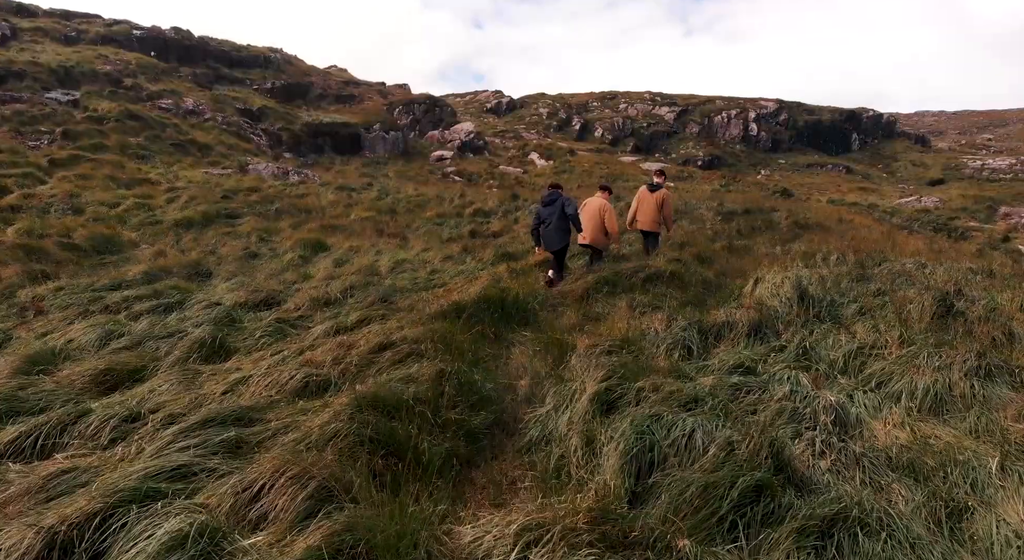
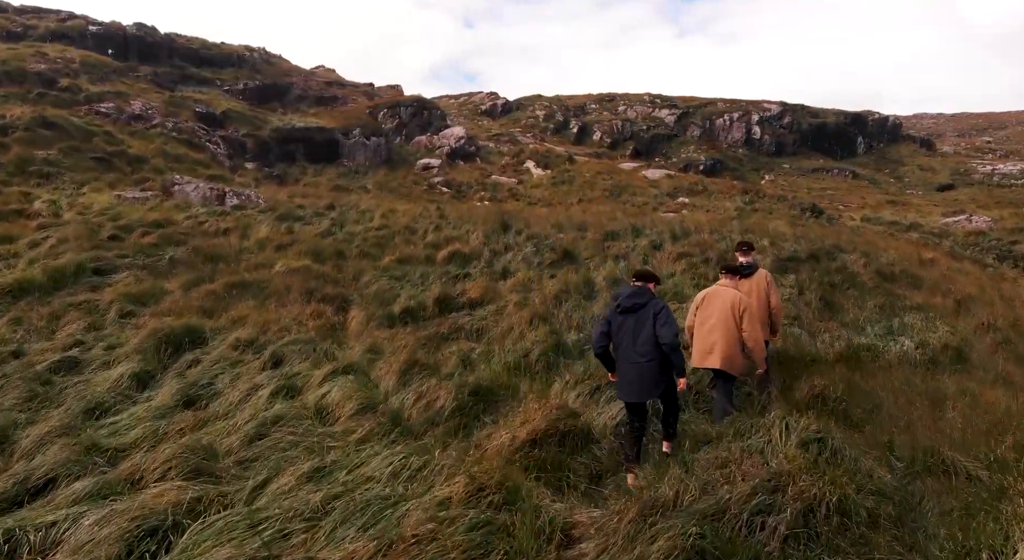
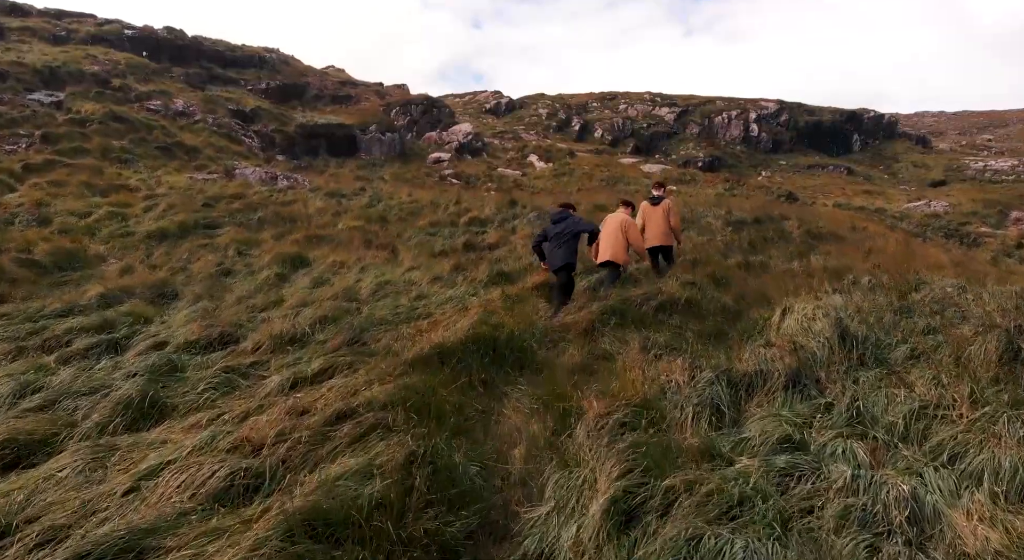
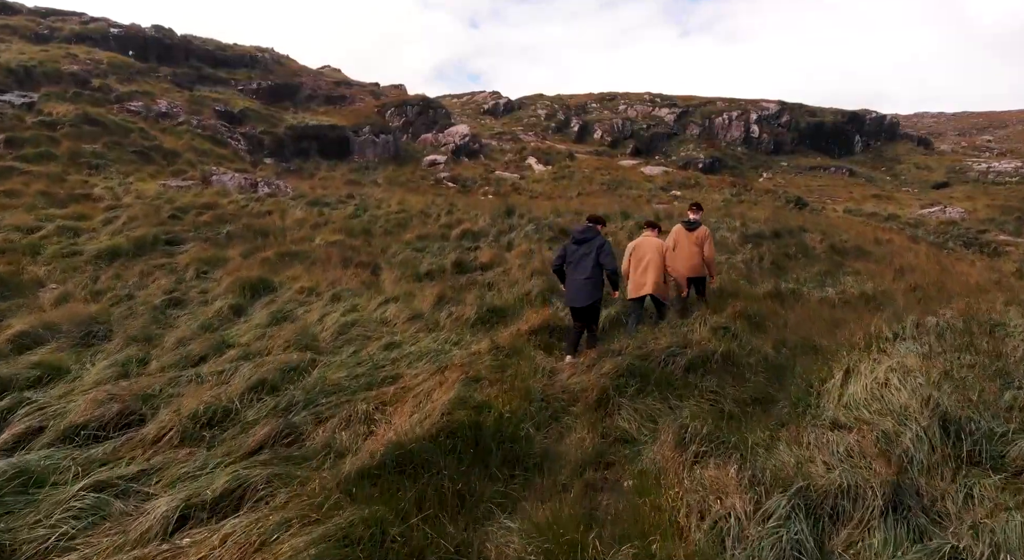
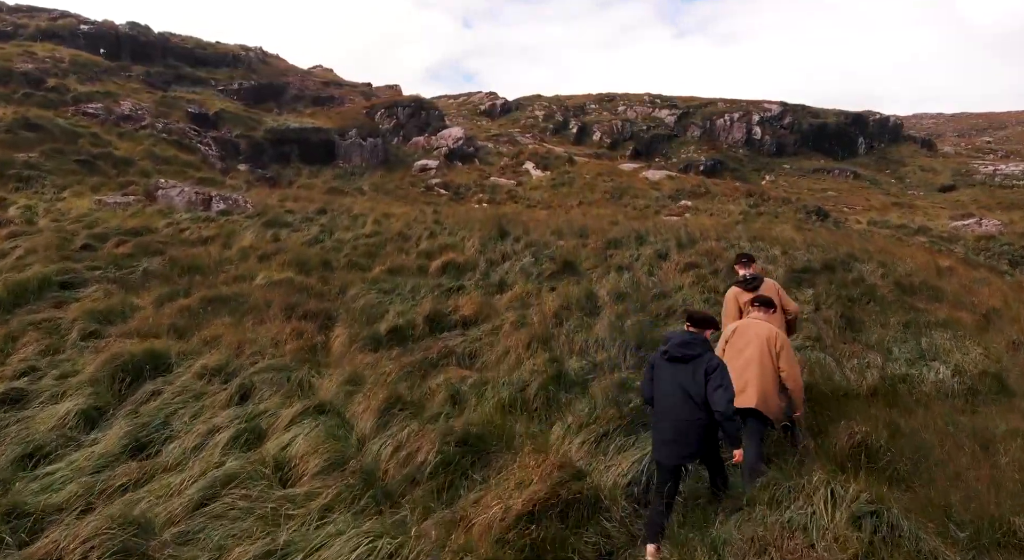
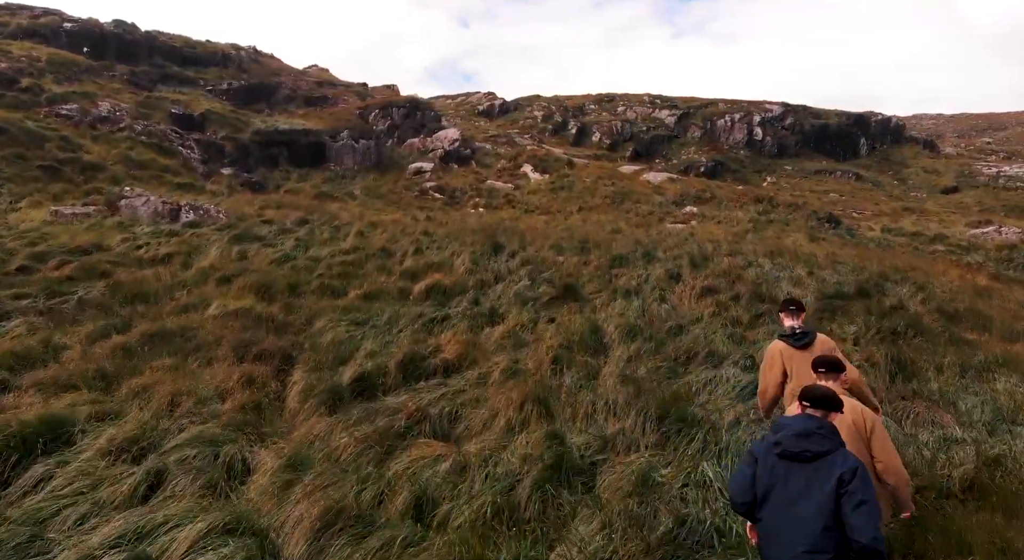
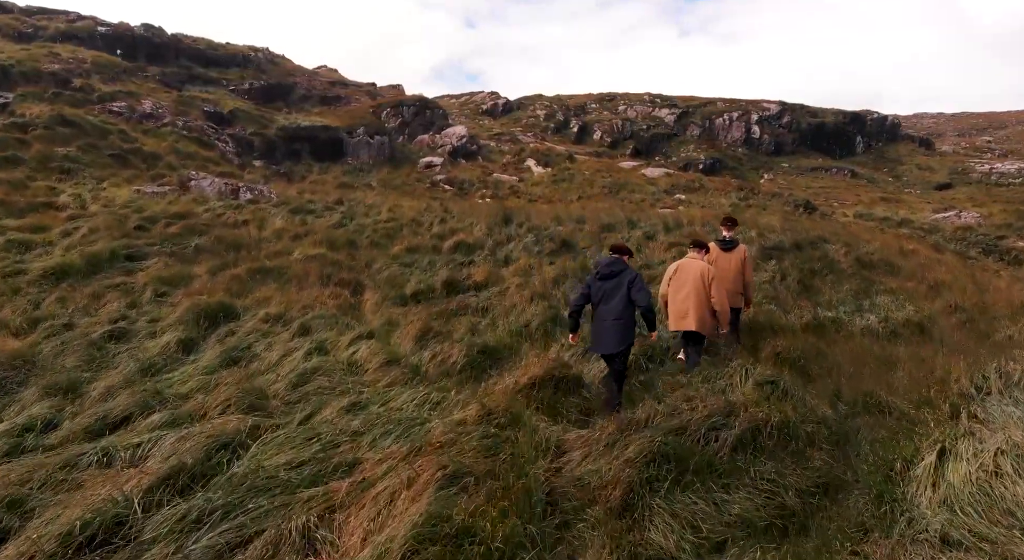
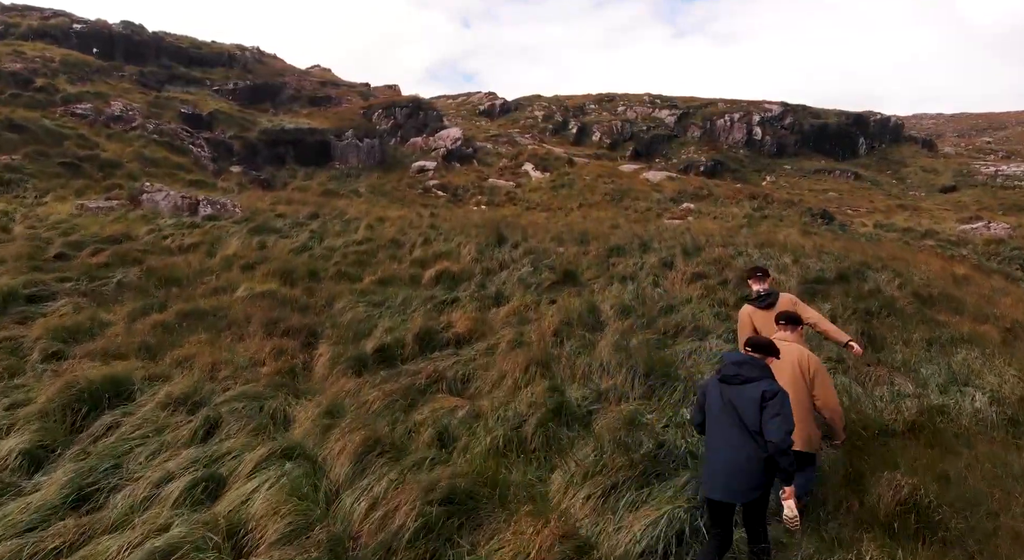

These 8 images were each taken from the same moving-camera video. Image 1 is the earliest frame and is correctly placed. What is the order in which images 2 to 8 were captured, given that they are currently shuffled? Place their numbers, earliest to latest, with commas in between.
3, 4, 7, 2, 5, 8, 6
